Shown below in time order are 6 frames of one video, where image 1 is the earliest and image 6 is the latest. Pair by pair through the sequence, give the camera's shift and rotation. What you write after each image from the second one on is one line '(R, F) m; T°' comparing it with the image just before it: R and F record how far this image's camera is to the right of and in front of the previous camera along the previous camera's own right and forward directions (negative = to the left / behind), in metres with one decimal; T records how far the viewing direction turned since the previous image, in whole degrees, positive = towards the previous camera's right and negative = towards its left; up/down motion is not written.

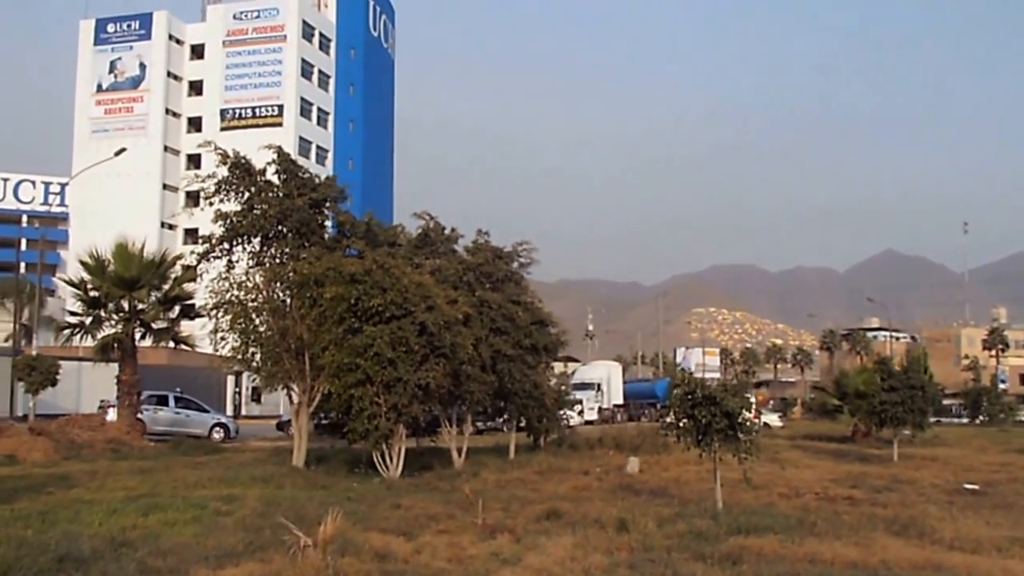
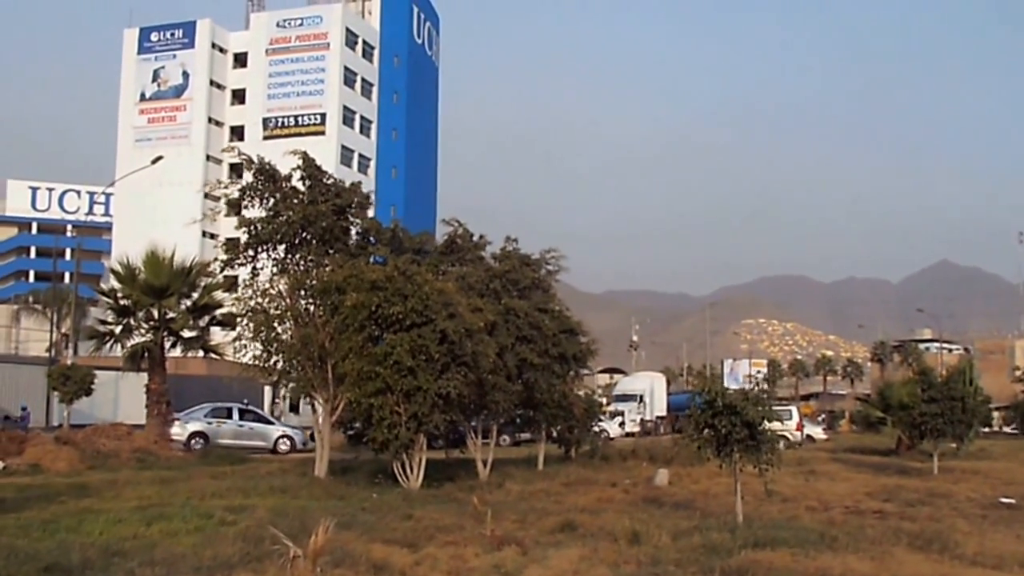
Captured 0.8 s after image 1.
(+0.5, +0.4) m; -2°
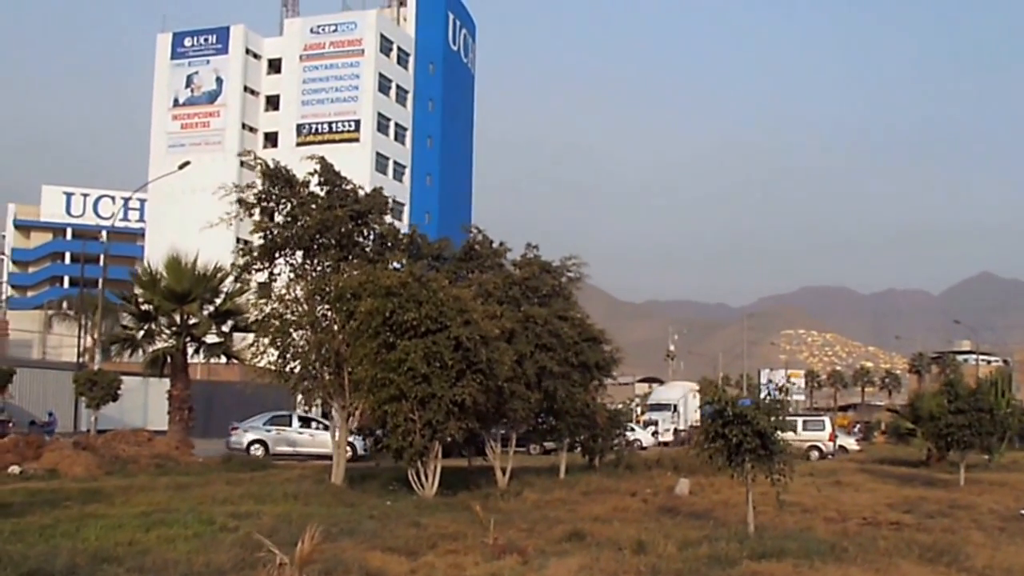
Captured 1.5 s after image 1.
(+0.5, +0.3) m; -2°
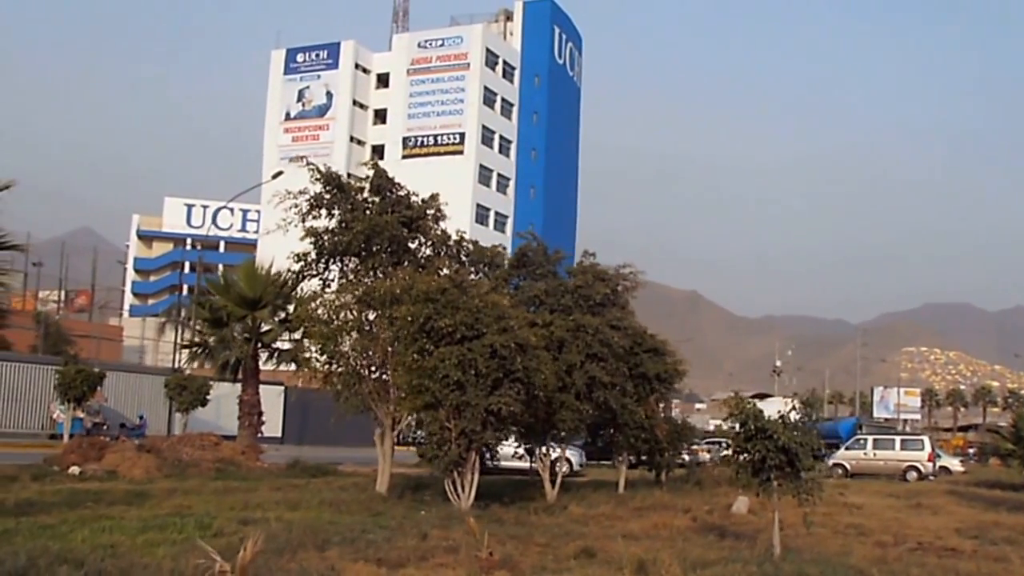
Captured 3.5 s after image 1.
(+1.5, +0.7) m; -6°
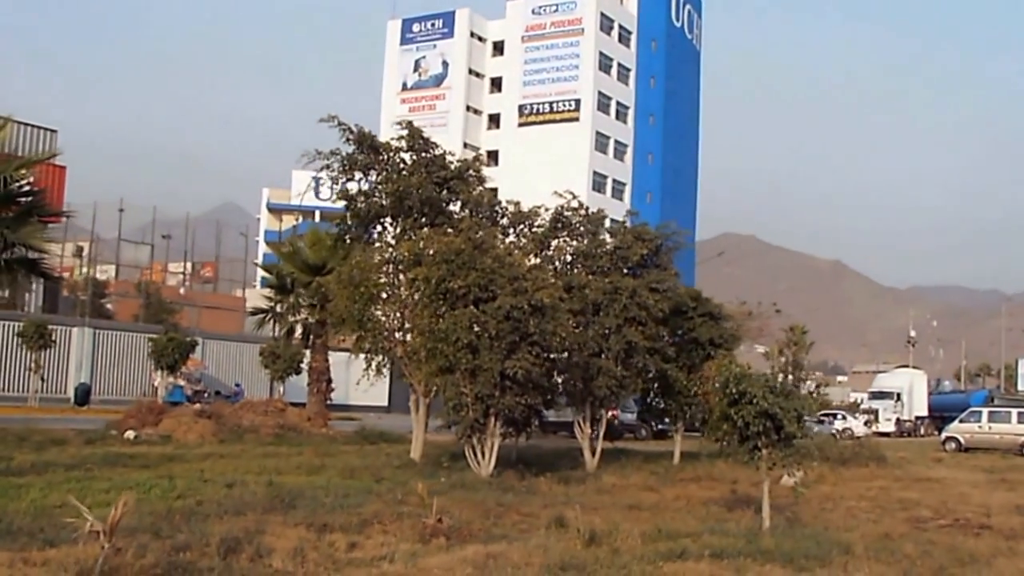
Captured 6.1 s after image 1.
(+2.3, +0.9) m; -7°
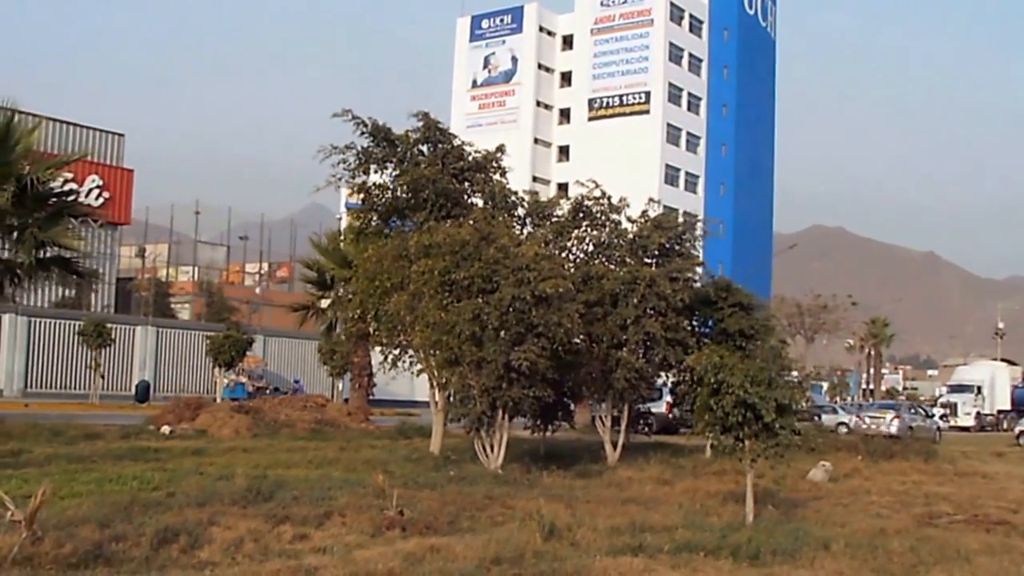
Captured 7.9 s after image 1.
(+1.5, +0.4) m; -4°
